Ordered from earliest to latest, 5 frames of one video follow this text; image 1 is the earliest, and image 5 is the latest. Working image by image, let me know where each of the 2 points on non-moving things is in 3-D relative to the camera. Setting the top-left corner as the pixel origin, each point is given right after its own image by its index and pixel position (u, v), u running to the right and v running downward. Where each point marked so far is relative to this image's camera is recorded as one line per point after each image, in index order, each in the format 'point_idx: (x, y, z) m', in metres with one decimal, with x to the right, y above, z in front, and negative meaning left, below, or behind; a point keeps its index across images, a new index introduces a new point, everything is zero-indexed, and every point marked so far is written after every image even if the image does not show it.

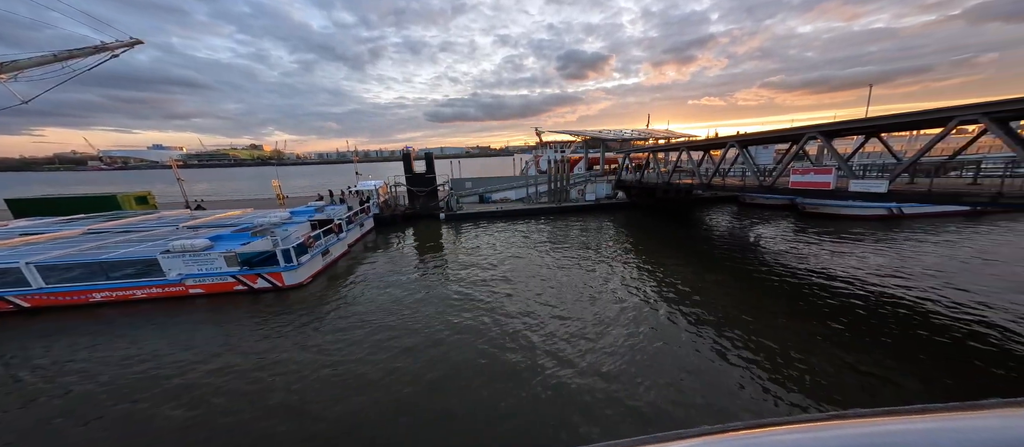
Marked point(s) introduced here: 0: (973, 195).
0: (+11.4, +0.7, +8.5) m
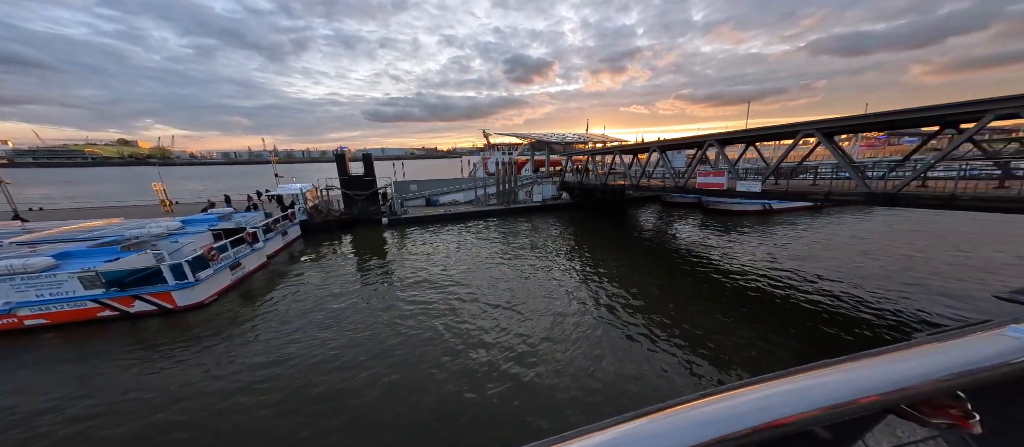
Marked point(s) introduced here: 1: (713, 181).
0: (+9.5, +0.9, +10.3) m
1: (+8.1, +1.7, +12.7) m
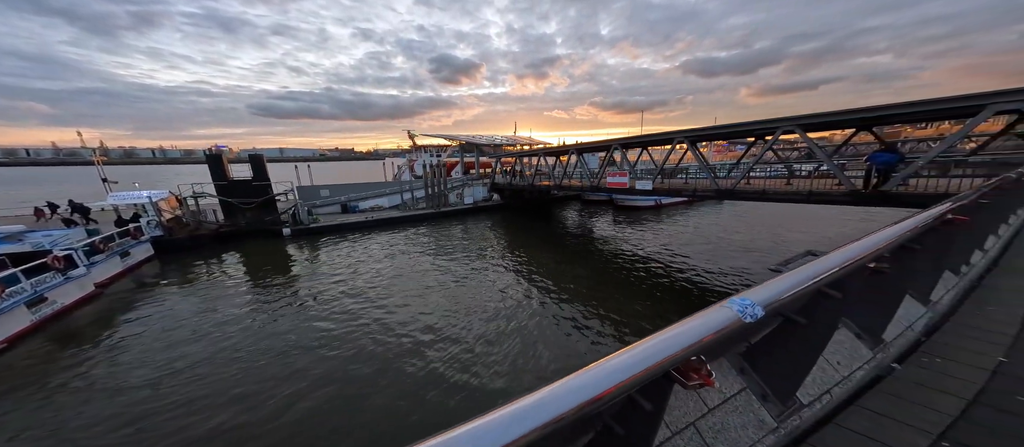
0: (+6.7, +1.2, +12.0) m
1: (+4.8, +1.9, +14.1) m
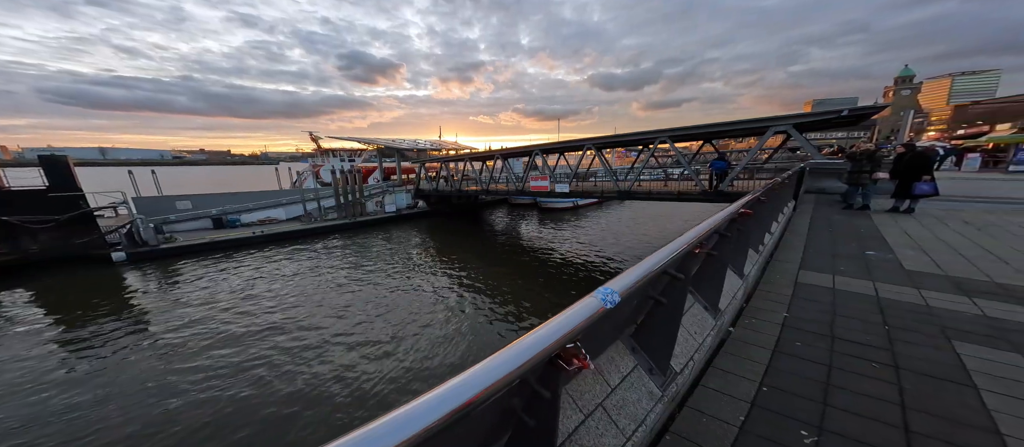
0: (+3.7, +1.3, +13.2) m
1: (+1.4, +1.8, +14.8) m
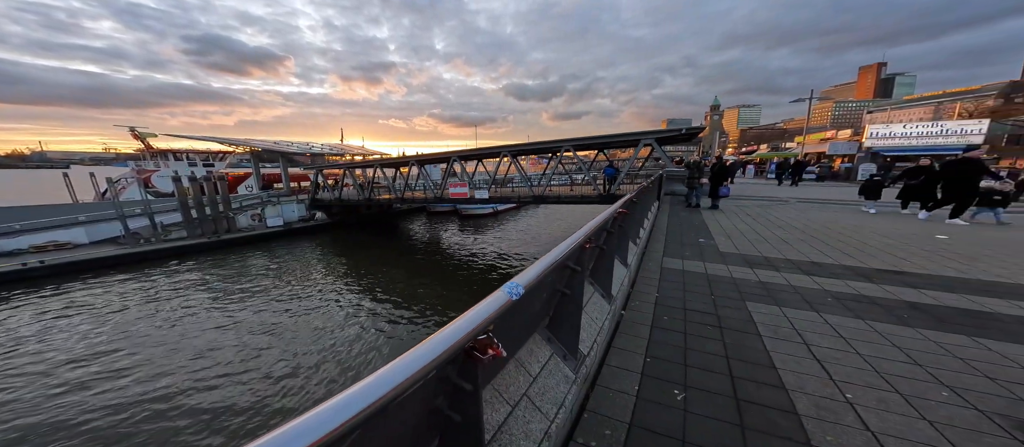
0: (+0.3, +1.1, +13.7) m
1: (-2.4, +1.5, +14.8) m
